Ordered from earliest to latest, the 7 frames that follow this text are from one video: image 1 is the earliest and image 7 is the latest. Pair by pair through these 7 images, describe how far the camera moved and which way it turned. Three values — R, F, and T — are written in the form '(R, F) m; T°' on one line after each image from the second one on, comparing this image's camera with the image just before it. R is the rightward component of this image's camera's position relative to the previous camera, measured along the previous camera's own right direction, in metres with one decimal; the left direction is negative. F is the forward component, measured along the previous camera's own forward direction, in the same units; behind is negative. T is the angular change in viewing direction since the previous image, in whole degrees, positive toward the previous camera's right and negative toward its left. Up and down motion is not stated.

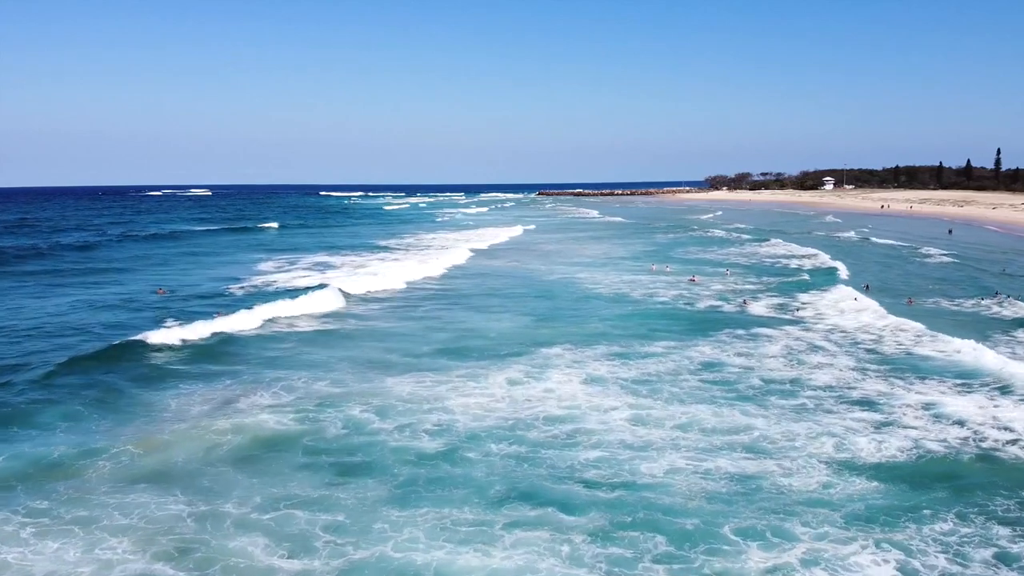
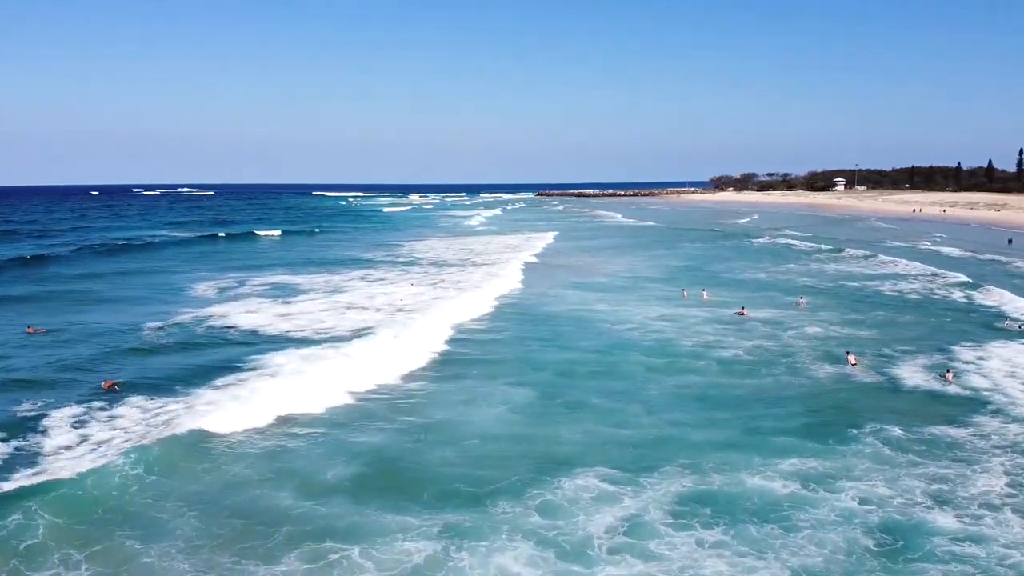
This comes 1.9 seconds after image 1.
(-0.1, +8.1) m; 0°
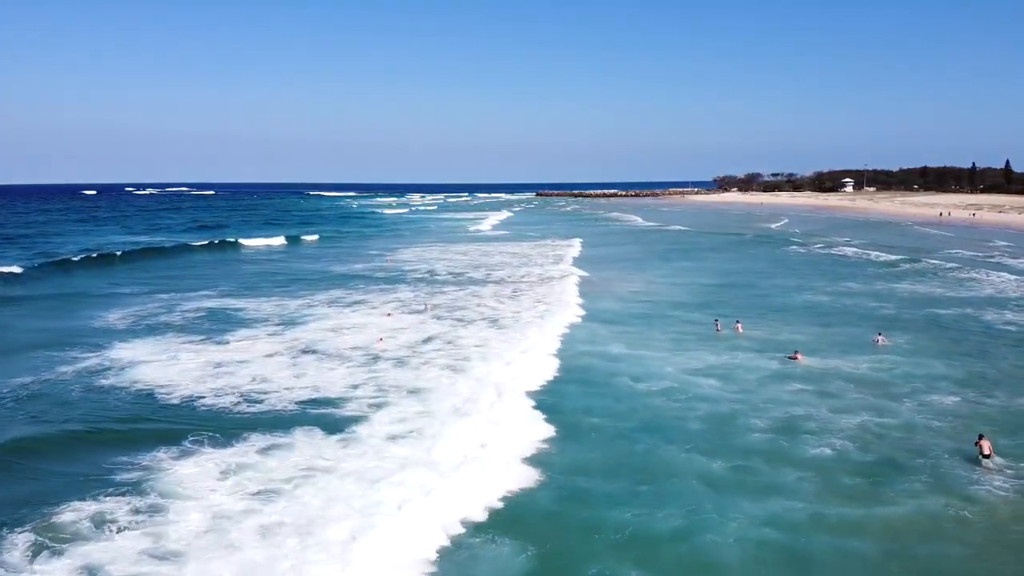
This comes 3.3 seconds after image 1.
(+0.5, +5.8) m; 0°
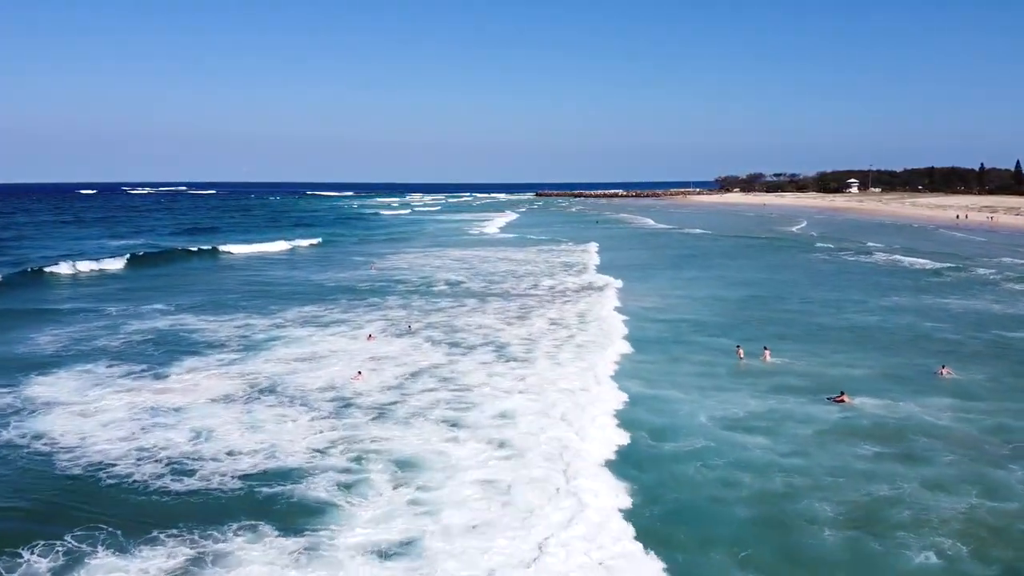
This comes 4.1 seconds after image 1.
(-0.1, +3.0) m; 0°
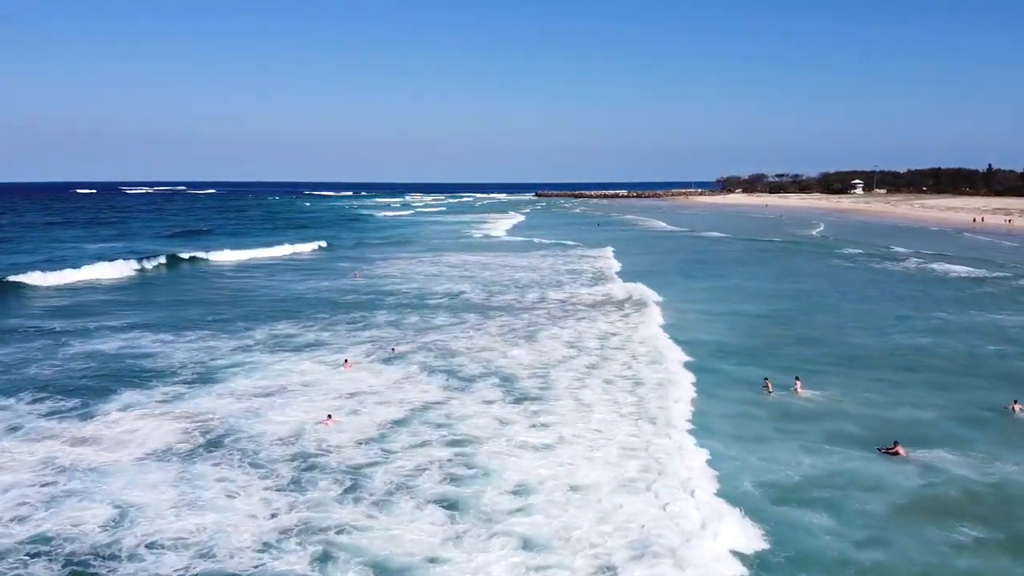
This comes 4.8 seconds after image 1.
(-0.4, +2.7) m; 0°
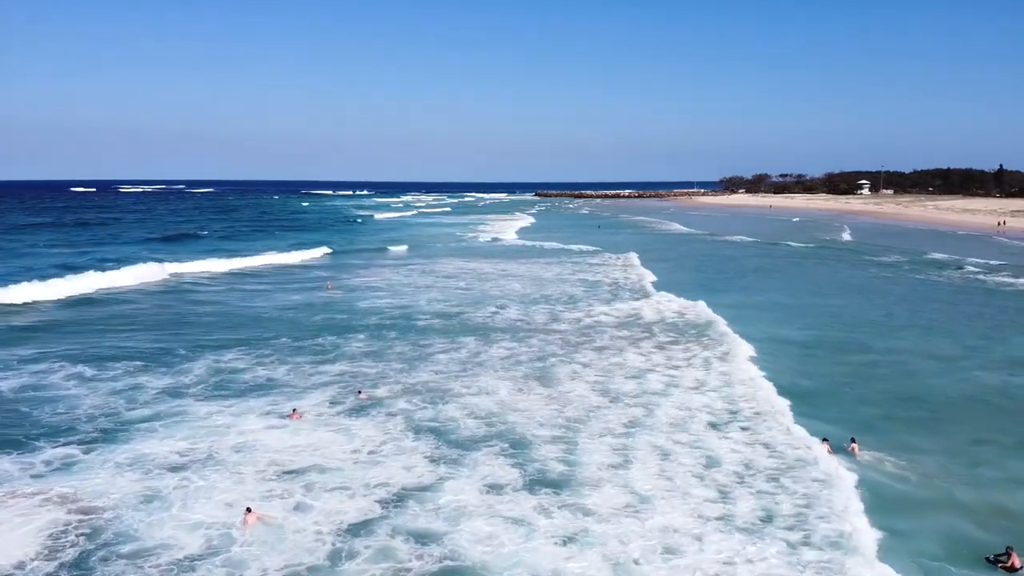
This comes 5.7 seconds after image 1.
(-0.4, +3.6) m; 0°
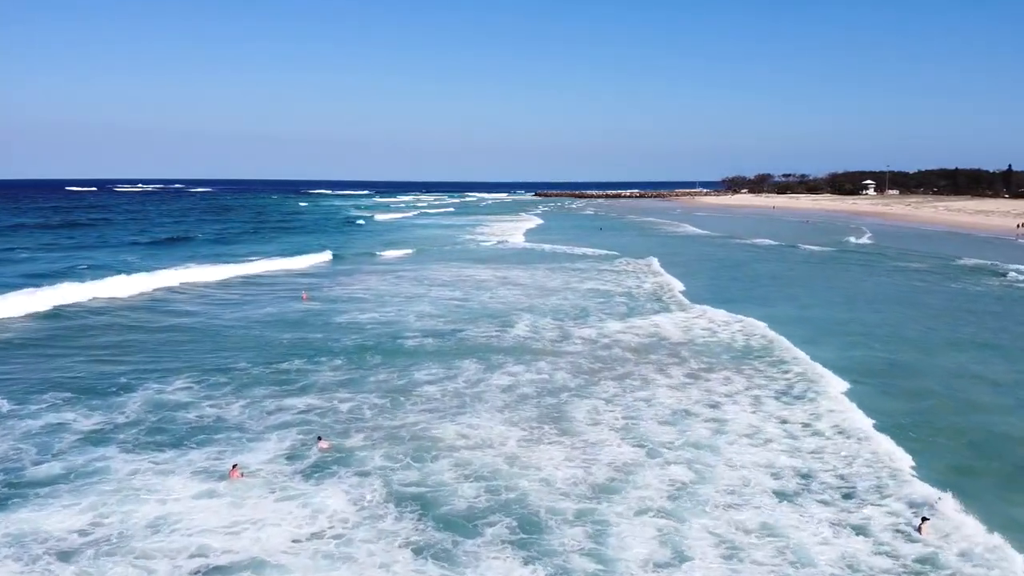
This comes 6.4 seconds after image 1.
(-0.2, +2.5) m; 0°
